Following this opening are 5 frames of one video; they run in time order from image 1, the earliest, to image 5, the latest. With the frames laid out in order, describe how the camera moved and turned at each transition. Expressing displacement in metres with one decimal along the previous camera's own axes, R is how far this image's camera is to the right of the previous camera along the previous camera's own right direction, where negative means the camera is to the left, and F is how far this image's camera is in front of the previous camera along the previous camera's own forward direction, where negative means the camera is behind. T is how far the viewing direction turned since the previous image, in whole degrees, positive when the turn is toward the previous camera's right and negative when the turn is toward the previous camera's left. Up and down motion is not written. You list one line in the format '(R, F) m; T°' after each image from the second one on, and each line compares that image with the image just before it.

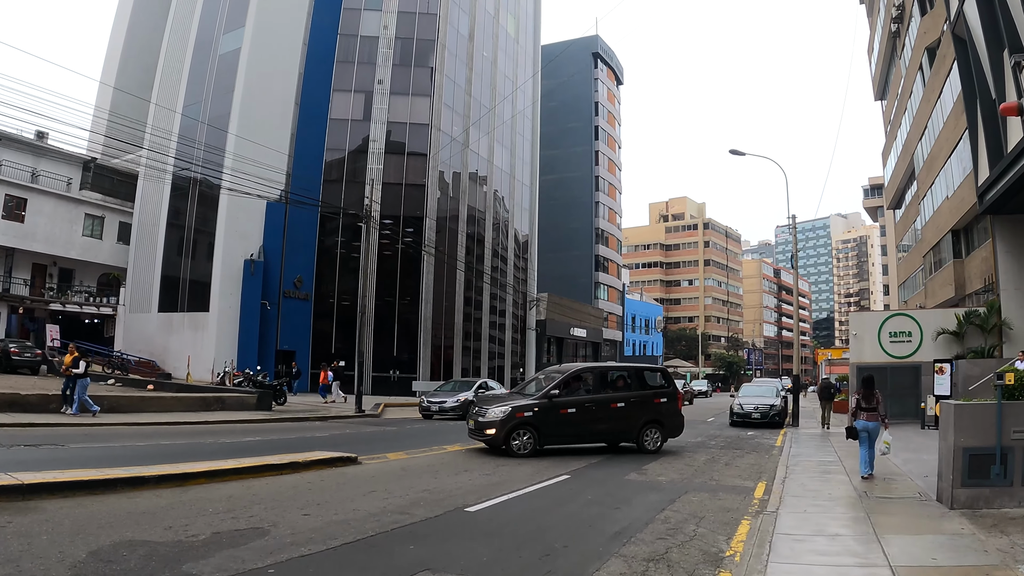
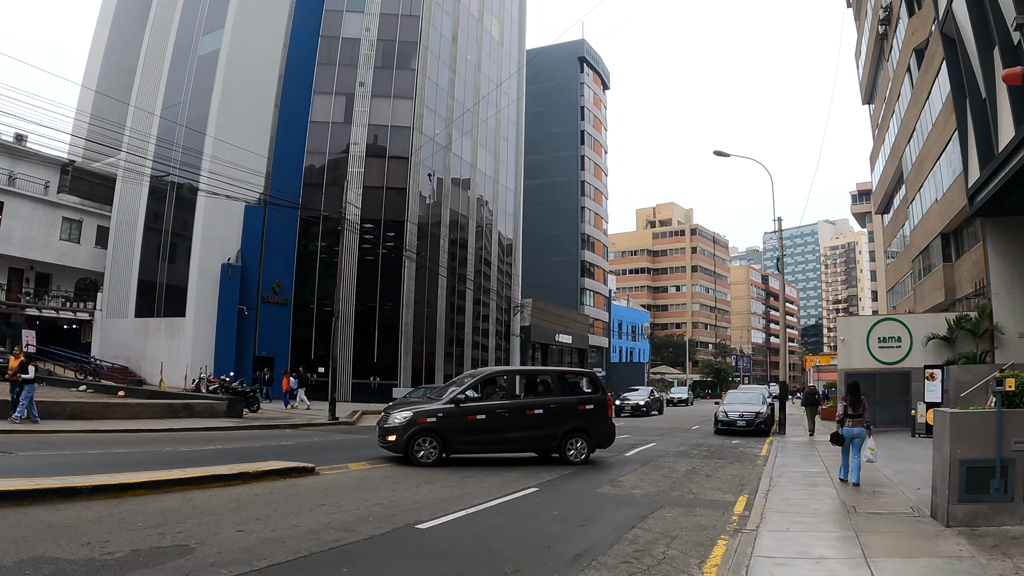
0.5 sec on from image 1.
(+0.3, +0.6) m; +1°
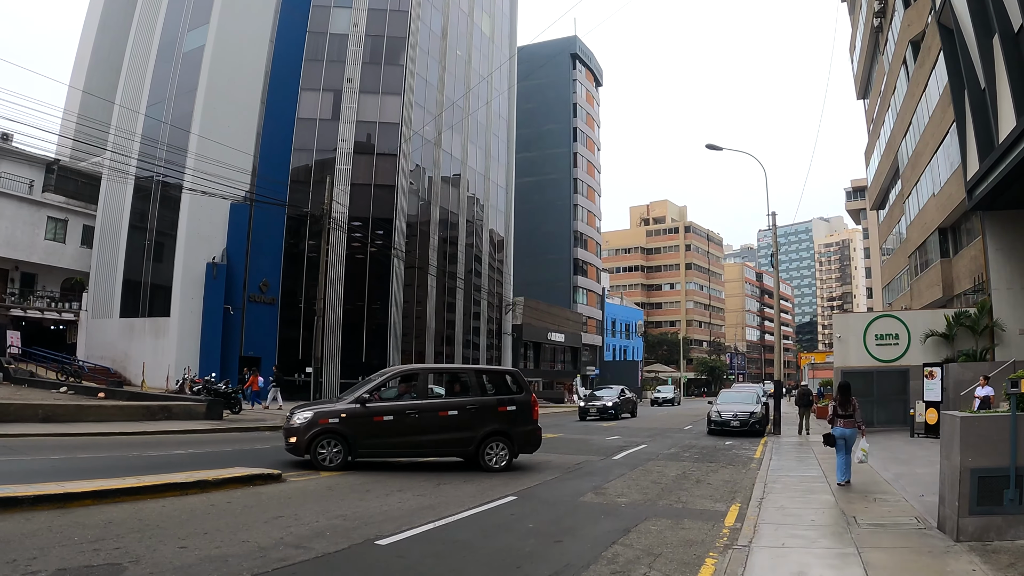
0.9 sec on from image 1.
(+0.2, +0.5) m; 0°
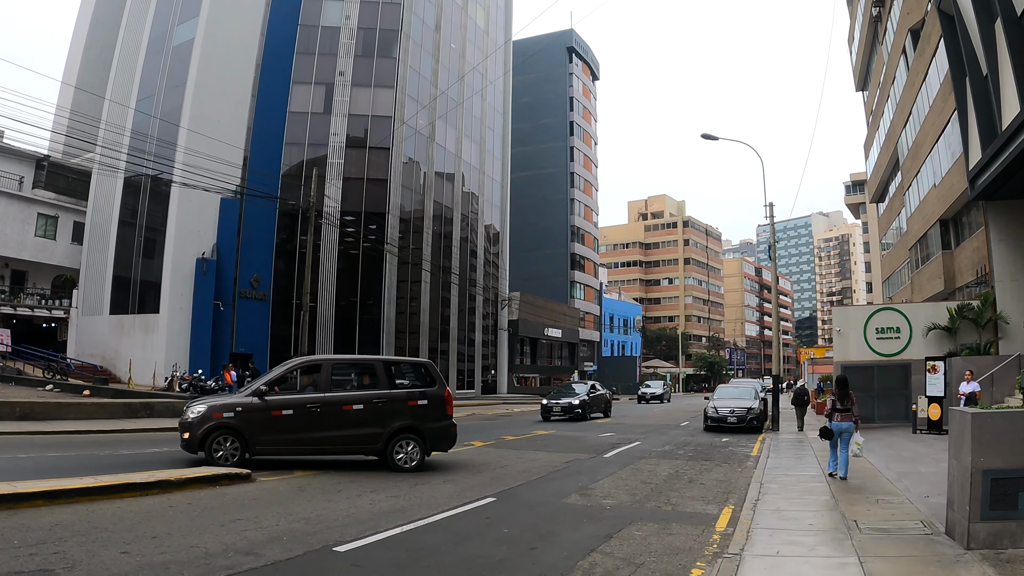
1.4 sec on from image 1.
(+0.2, +0.4) m; 0°
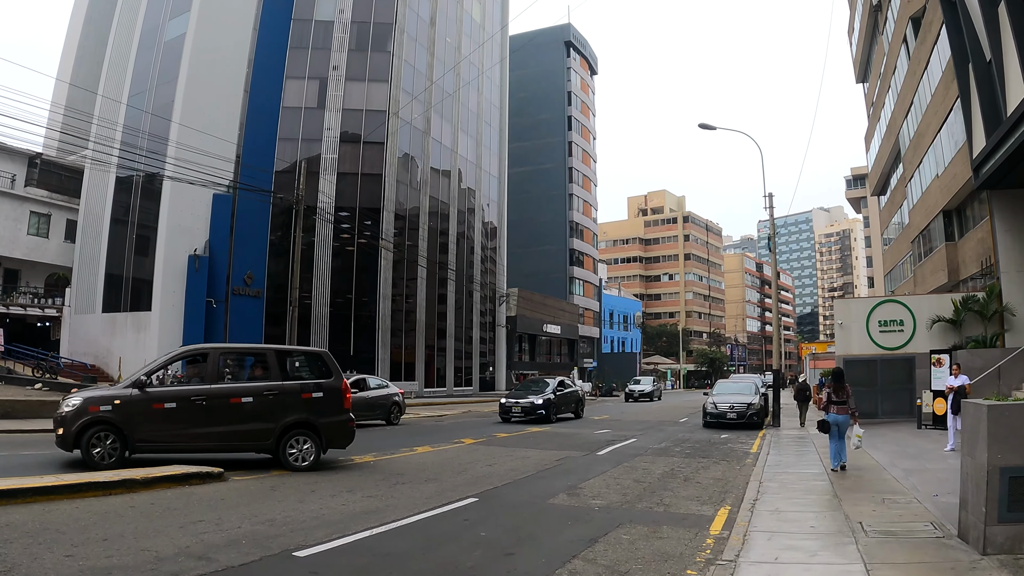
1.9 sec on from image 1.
(+0.2, +0.4) m; 0°
